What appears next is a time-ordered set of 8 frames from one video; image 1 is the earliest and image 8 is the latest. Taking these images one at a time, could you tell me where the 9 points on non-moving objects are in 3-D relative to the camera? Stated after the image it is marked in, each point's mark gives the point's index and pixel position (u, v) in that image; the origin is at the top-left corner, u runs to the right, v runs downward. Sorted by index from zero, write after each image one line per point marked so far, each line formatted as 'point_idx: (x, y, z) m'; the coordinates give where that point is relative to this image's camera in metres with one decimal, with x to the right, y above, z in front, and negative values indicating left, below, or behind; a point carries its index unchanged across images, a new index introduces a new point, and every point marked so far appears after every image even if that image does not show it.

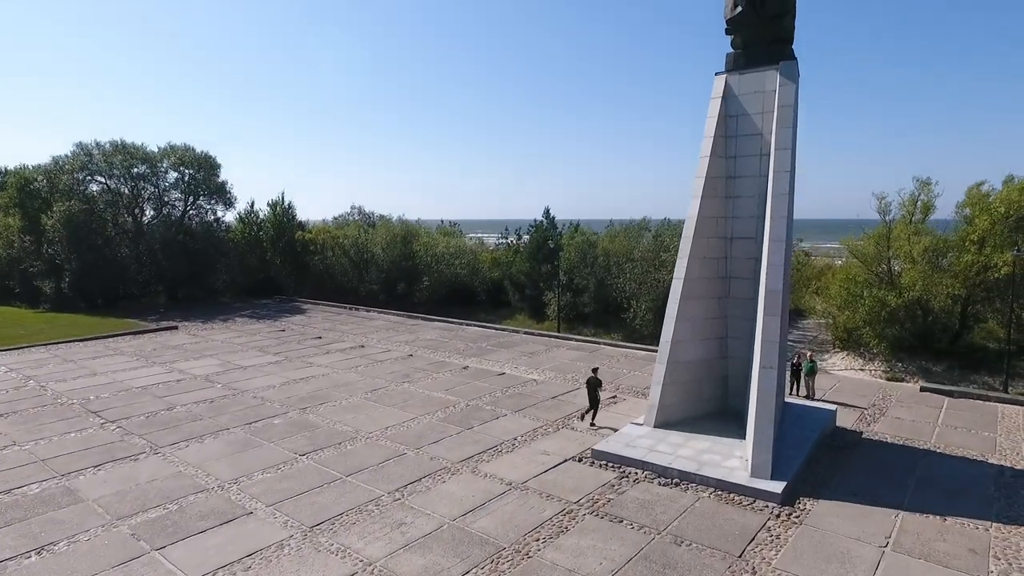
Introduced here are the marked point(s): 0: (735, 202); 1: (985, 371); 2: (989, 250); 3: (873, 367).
0: (+3.1, +1.2, +8.3) m
1: (+10.5, -1.8, +13.5) m
2: (+10.3, +0.8, +13.1) m
3: (+8.4, -1.9, +14.3) m
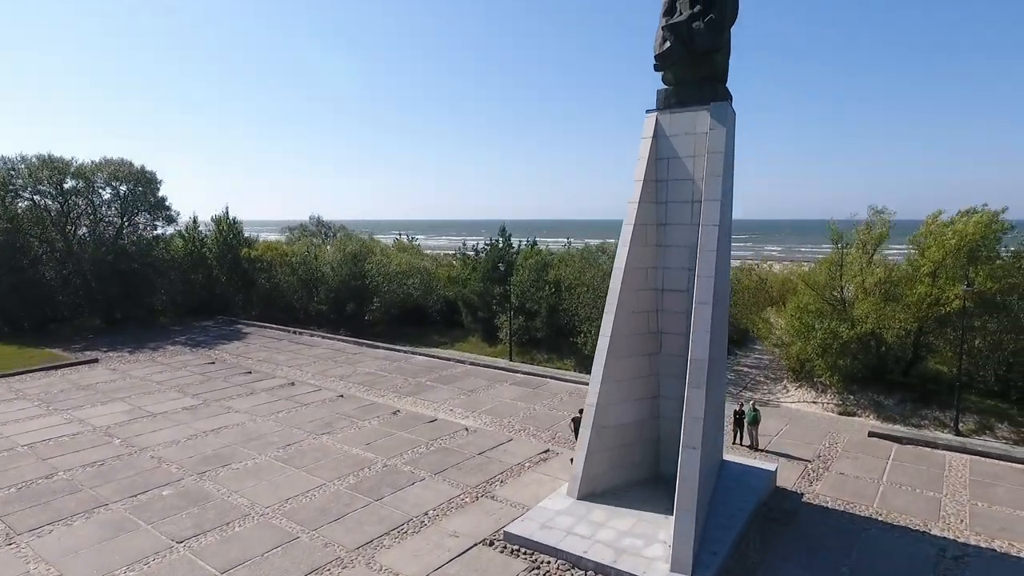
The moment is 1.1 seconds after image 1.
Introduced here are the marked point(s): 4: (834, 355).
0: (+2.0, +0.5, +7.7) m
1: (+9.2, -2.5, +13.1) m
2: (+9.0, +0.1, +12.7) m
3: (+7.1, -2.6, +13.8) m
4: (+7.1, -1.5, +13.5) m
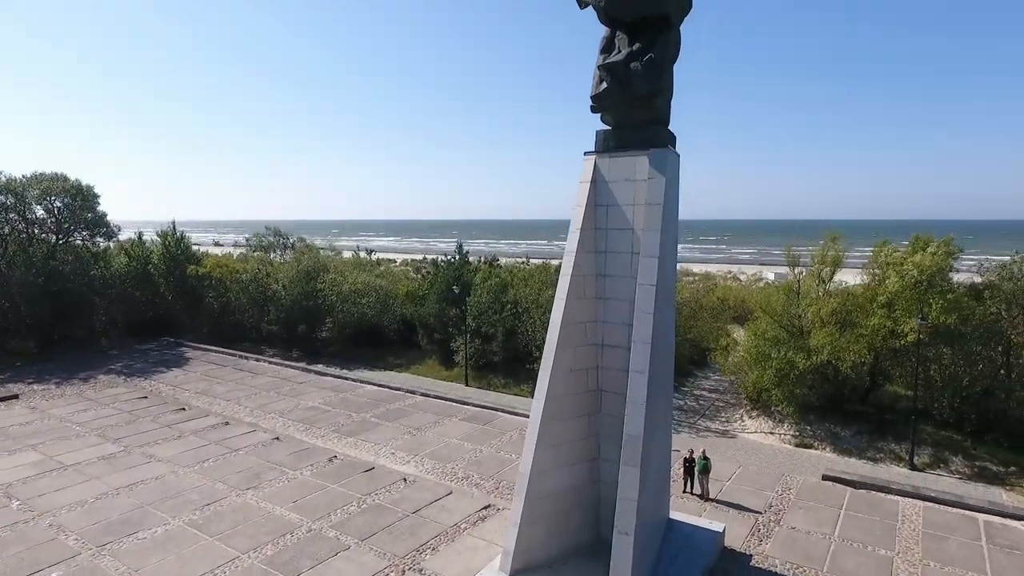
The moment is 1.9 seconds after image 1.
0: (+1.1, -0.2, +7.2) m
1: (+8.1, -3.1, +12.9) m
2: (+7.9, -0.5, +12.5) m
3: (+6.0, -3.2, +13.6) m
4: (+6.1, -2.1, +13.2) m
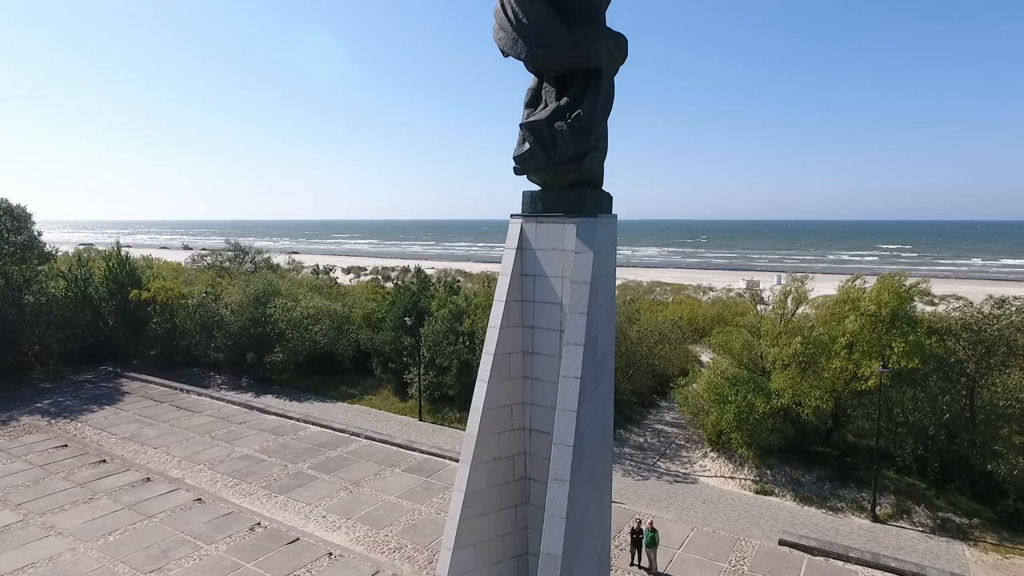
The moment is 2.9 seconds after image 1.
0: (+0.2, -1.0, +6.5) m
1: (+7.0, -4.0, +12.5) m
2: (+6.9, -1.4, +12.0) m
3: (+4.9, -4.0, +13.0) m
4: (+5.0, -2.9, +12.7) m
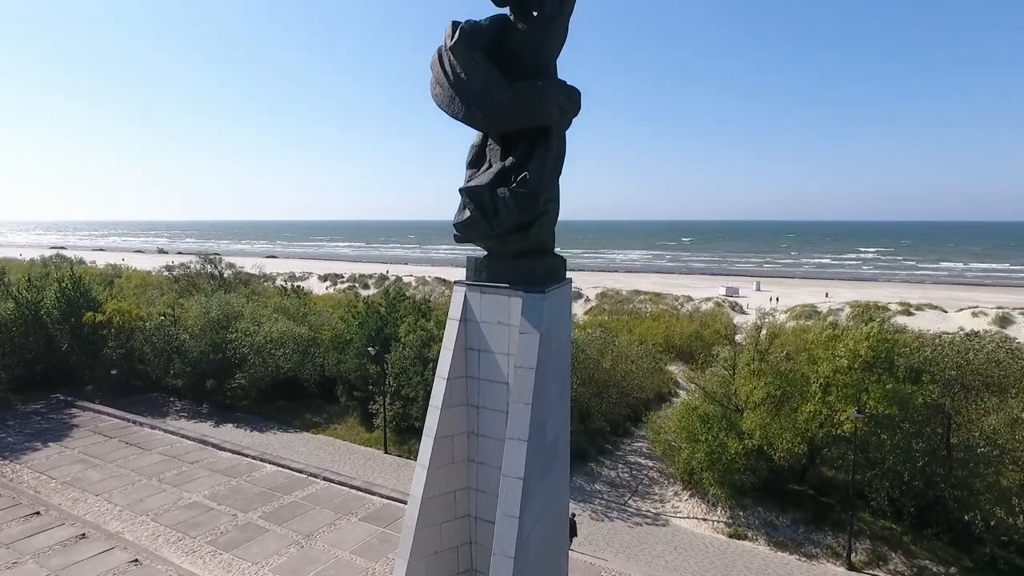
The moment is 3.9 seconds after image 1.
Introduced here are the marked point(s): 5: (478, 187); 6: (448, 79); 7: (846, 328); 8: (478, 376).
0: (-0.3, -1.8, +6.0) m
1: (+6.3, -4.7, +12.1) m
2: (+6.2, -2.1, +11.6) m
3: (+4.2, -4.8, +12.6) m
4: (+4.2, -3.7, +12.2) m
5: (-0.3, +0.9, +5.4) m
6: (-0.6, +1.8, +5.3) m
7: (+7.0, -1.1, +12.5) m
8: (-0.3, -0.9, +5.9) m
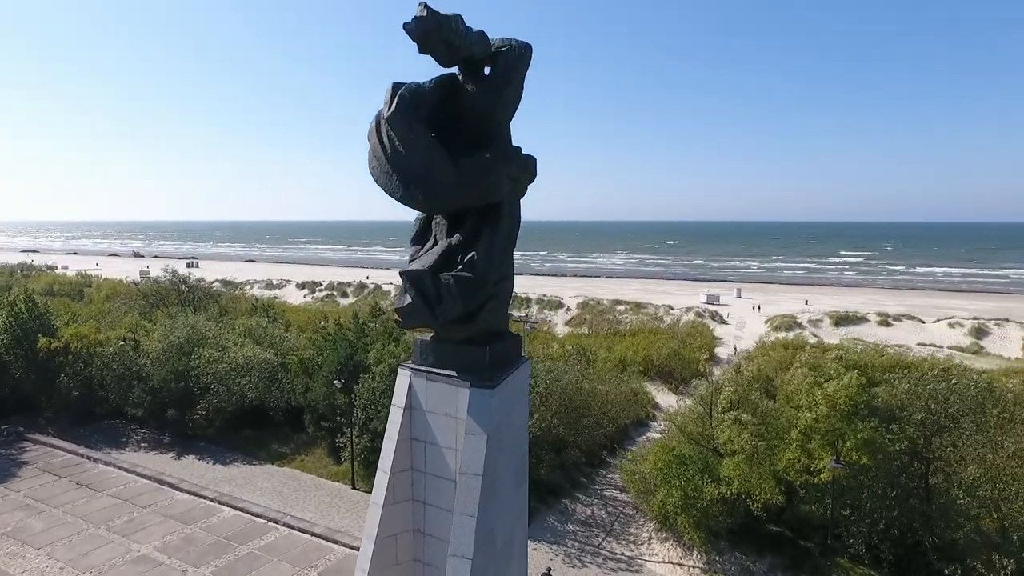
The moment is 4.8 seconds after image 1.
0: (-0.8, -2.5, +5.4) m
1: (+5.7, -5.4, +11.7) m
2: (+5.5, -2.9, +11.3) m
3: (+3.6, -5.5, +12.2) m
4: (+3.6, -4.4, +11.8) m
5: (-0.7, +0.2, +4.9) m
6: (-1.0, +1.1, +4.8) m
7: (+6.4, -1.8, +12.2) m
8: (-0.8, -1.6, +5.4) m
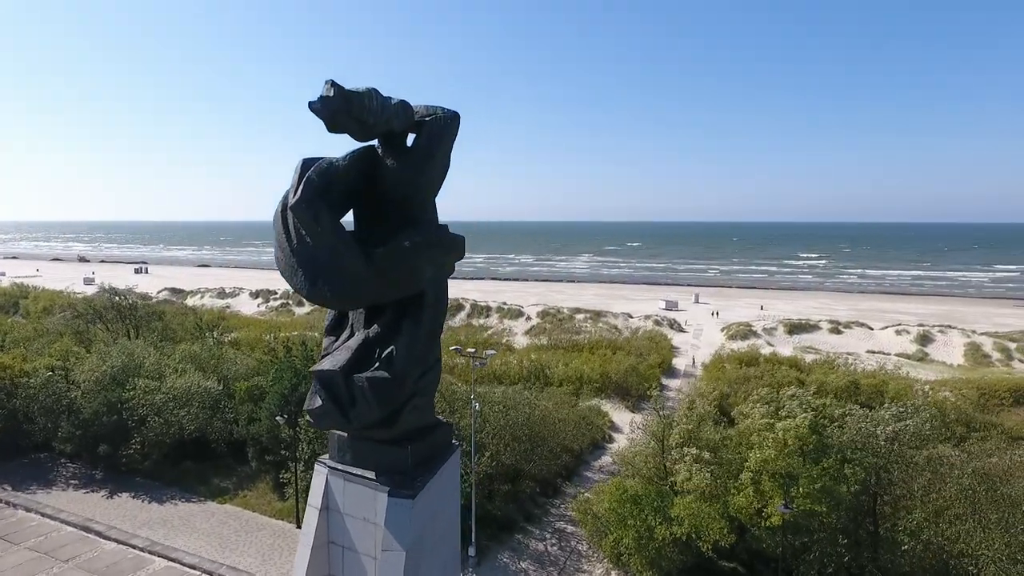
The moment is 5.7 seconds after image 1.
0: (-1.4, -3.3, +5.0) m
1: (+4.7, -6.1, +11.6) m
2: (+4.6, -3.6, +11.2) m
3: (+2.6, -6.2, +12.0) m
4: (+2.7, -5.1, +11.6) m
5: (-1.3, -0.6, +4.5) m
6: (-1.6, +0.3, +4.3) m
7: (+5.4, -2.5, +12.2) m
8: (-1.4, -2.4, +4.9) m
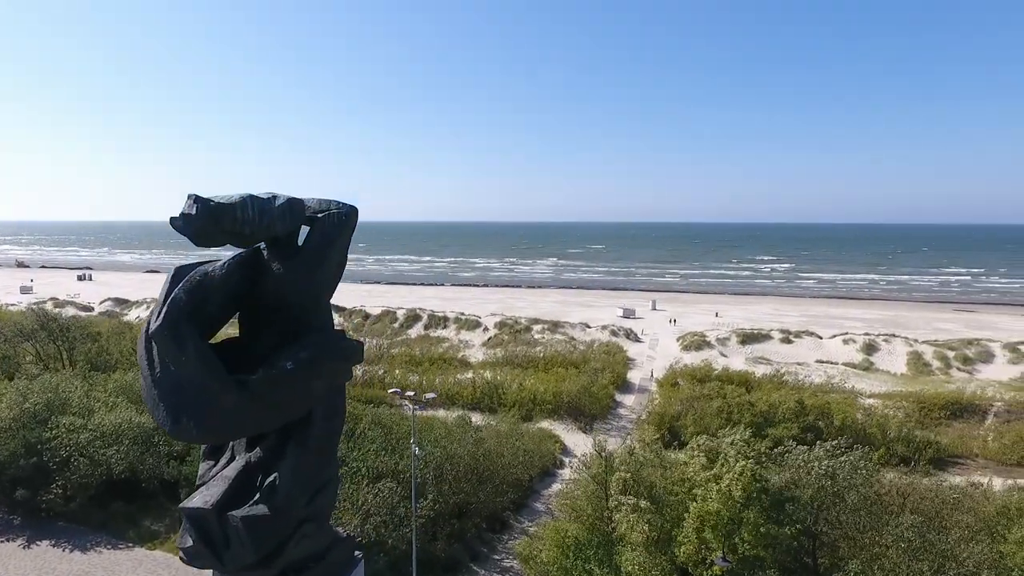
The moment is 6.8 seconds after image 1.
0: (-2.1, -4.1, +4.5) m
1: (+3.6, -7.0, +11.6) m
2: (+3.5, -4.4, +11.1) m
3: (+1.4, -7.1, +11.8) m
4: (+1.5, -6.0, +11.4) m
5: (-2.0, -1.4, +4.0) m
6: (-2.3, -0.5, +3.9) m
7: (+4.2, -3.3, +12.1) m
8: (-2.1, -3.2, +4.5) m
